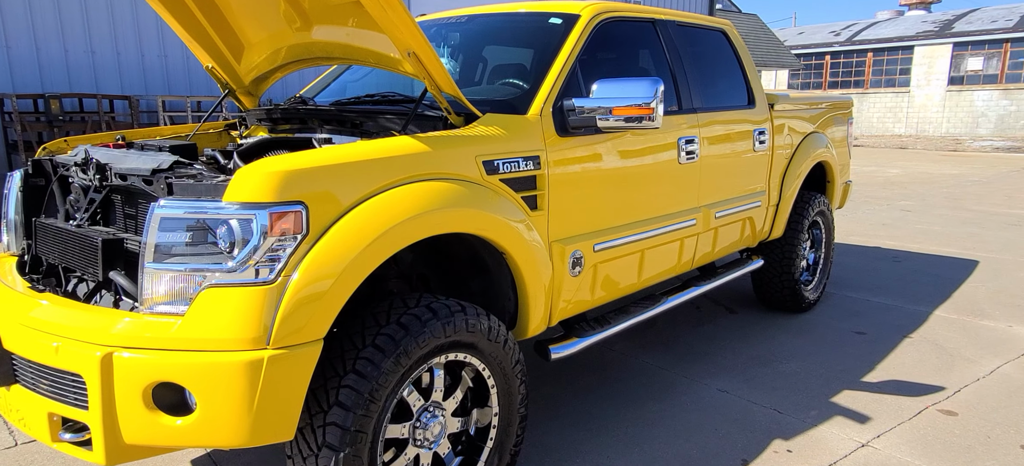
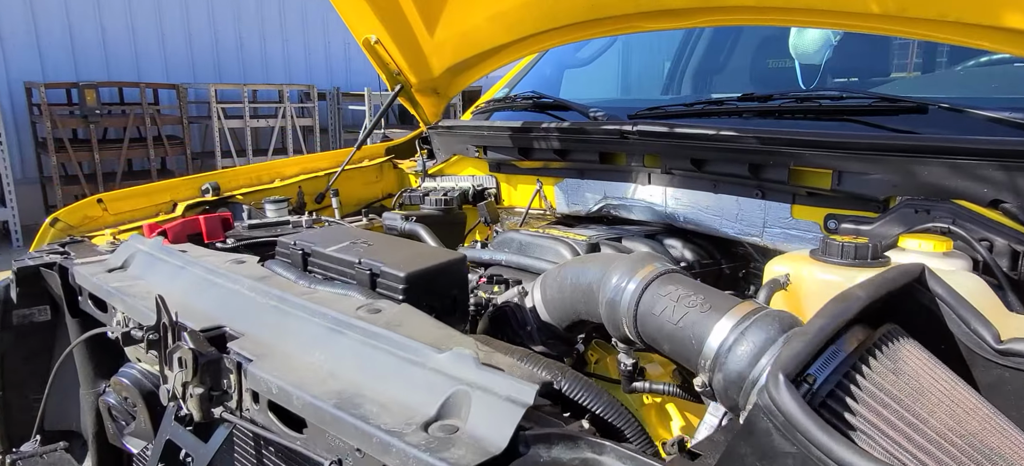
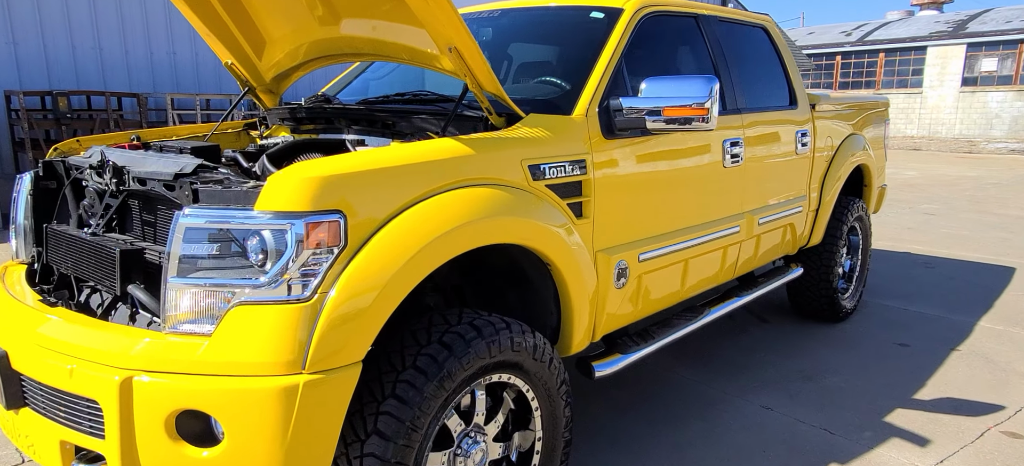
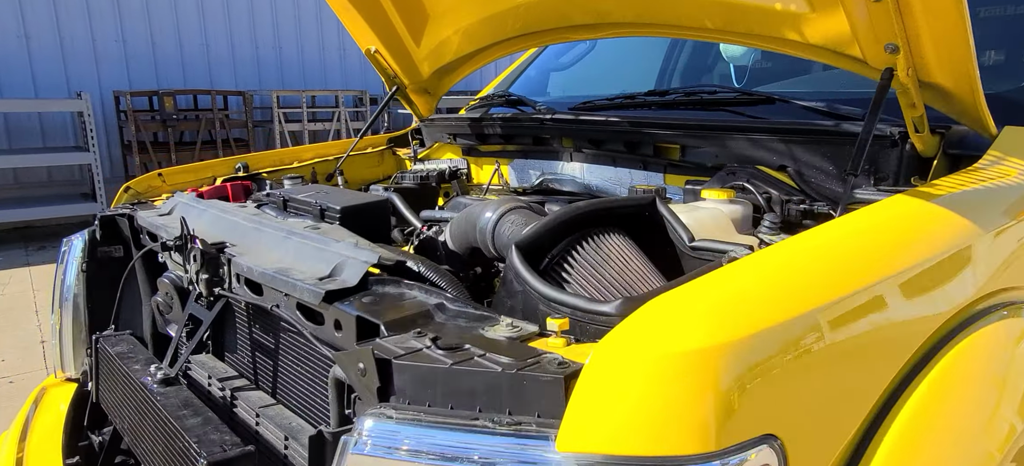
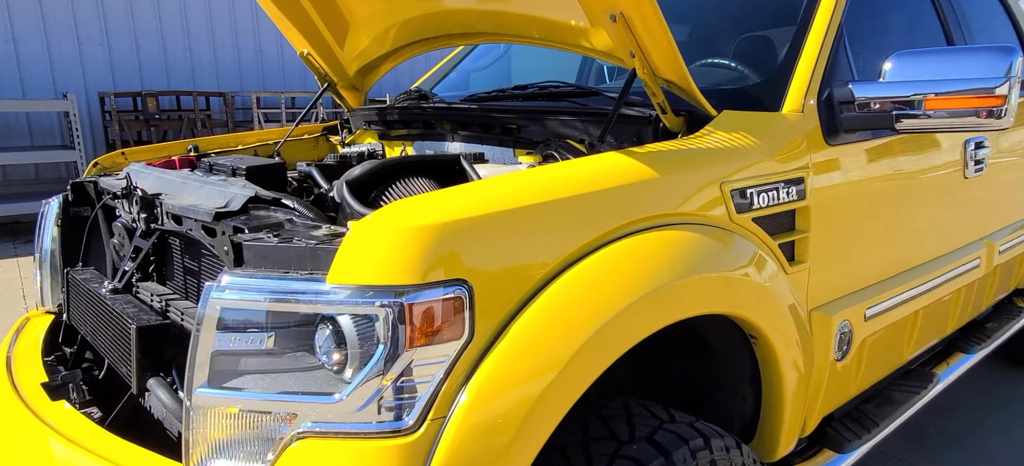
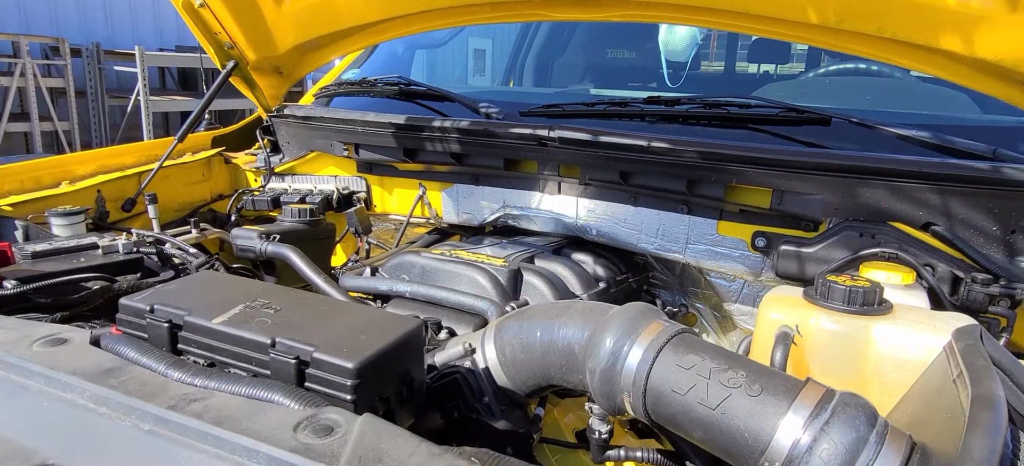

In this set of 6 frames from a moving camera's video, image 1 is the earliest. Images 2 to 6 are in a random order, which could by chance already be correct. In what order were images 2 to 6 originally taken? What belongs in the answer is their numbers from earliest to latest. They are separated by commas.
3, 5, 4, 2, 6
